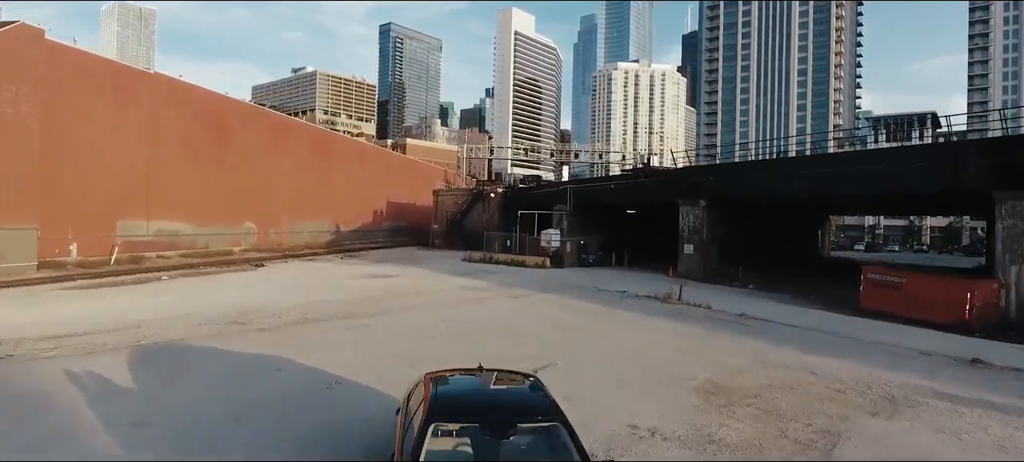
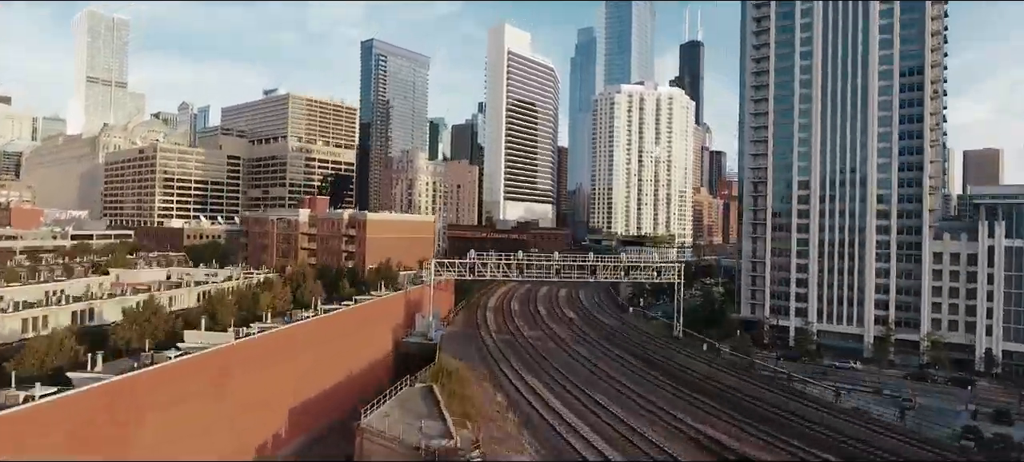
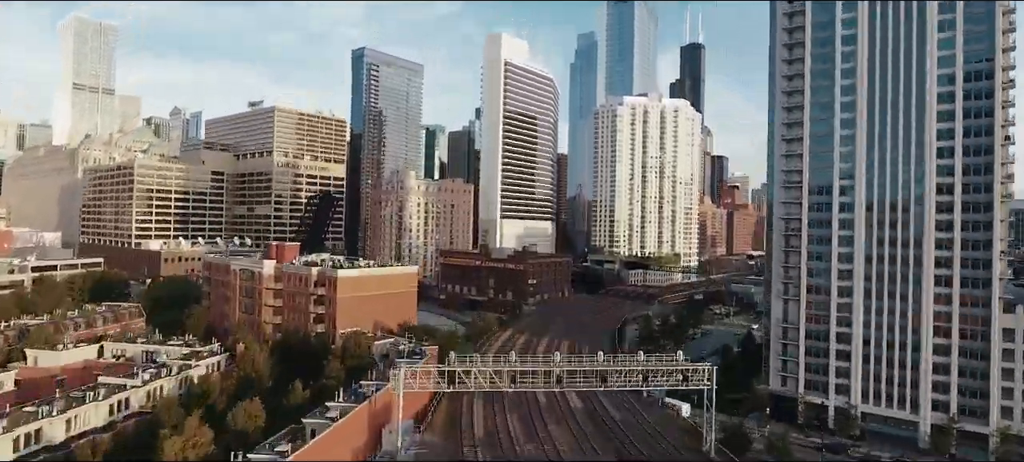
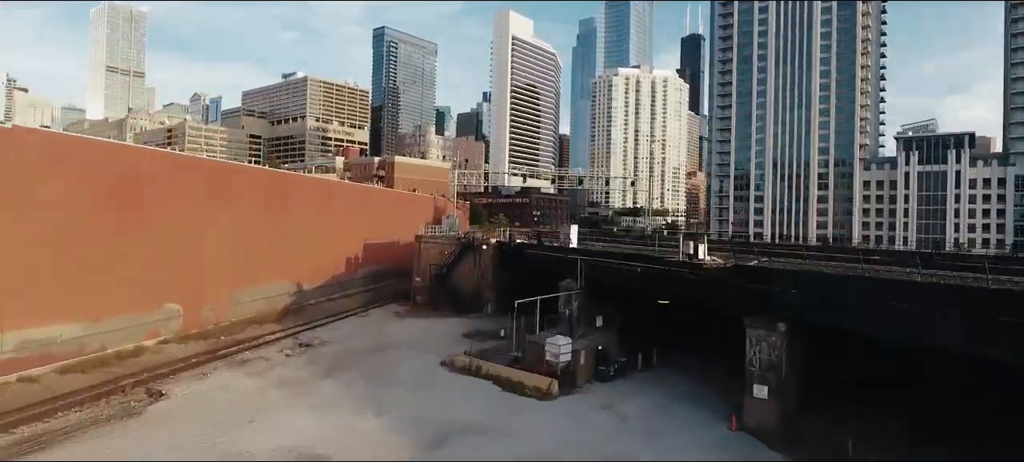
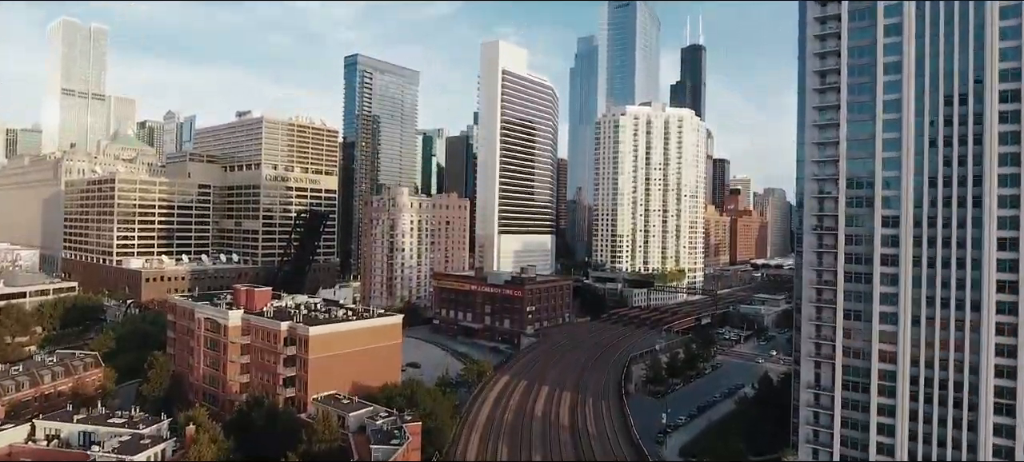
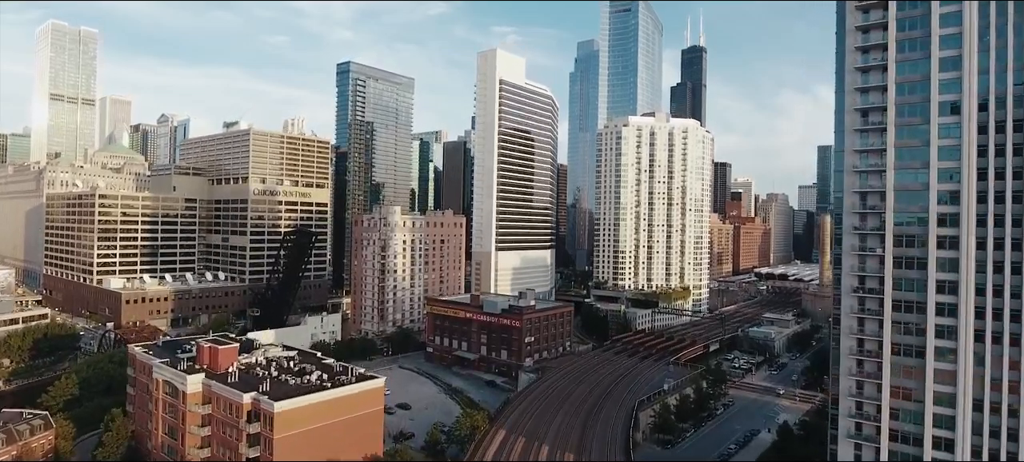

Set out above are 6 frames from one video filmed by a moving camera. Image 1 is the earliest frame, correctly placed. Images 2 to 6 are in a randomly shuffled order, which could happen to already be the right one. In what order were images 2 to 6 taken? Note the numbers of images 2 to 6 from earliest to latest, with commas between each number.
4, 2, 3, 5, 6
